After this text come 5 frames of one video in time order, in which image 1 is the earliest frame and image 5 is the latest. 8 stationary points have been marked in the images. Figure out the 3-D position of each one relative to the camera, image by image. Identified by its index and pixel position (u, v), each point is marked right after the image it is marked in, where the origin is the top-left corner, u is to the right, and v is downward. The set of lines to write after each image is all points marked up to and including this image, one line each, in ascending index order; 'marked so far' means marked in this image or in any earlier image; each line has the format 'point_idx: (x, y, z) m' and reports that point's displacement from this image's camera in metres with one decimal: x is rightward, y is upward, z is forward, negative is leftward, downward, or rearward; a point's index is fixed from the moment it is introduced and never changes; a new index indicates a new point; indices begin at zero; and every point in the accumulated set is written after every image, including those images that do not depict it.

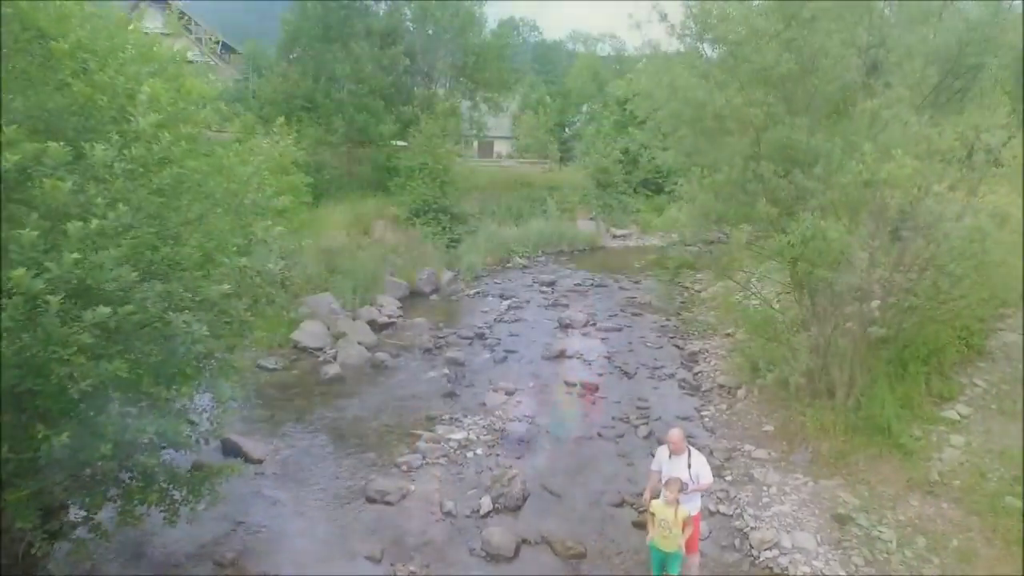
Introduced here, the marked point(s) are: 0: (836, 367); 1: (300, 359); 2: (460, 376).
0: (+4.6, -1.1, +10.4) m
1: (-4.5, -1.5, +15.3) m
2: (-1.0, -1.7, +14.3) m
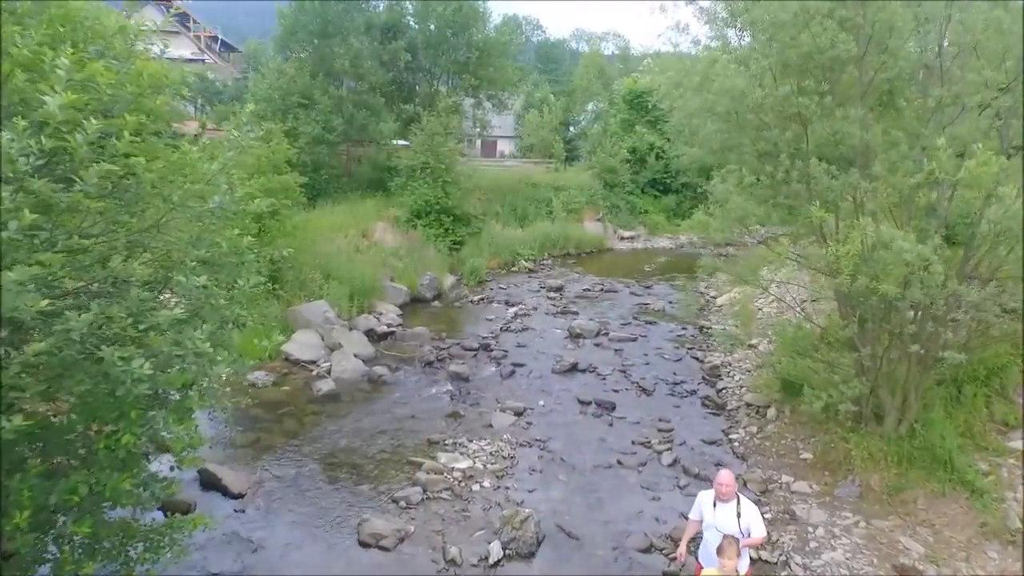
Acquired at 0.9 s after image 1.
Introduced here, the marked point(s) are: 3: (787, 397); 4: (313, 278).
0: (+4.7, -1.3, +9.2) m
1: (-4.3, -1.7, +14.2) m
2: (-0.9, -1.9, +13.2) m
3: (+4.4, -1.7, +11.8) m
4: (-4.8, +0.3, +17.6) m
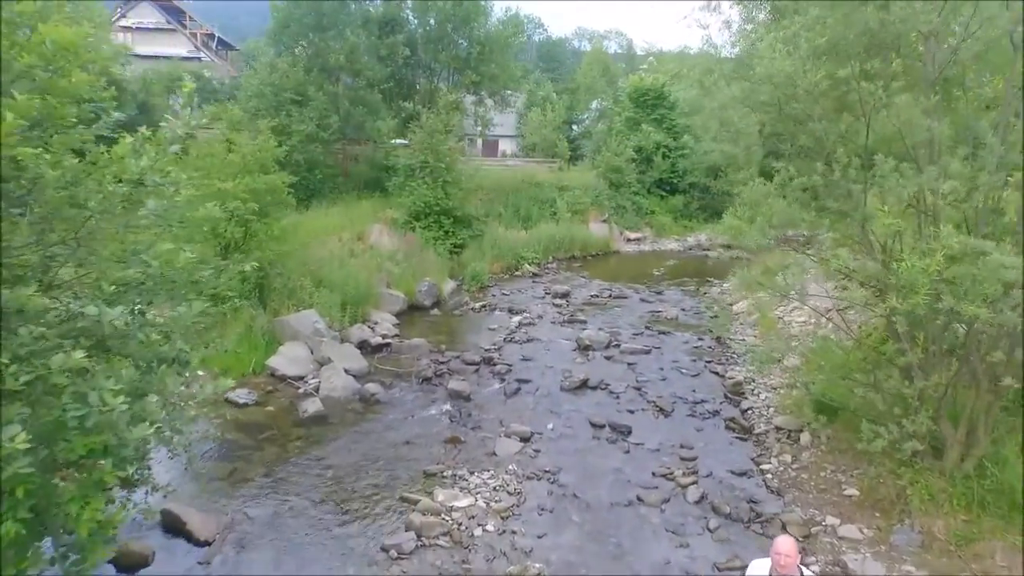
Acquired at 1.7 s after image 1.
0: (+4.8, -1.5, +8.0) m
1: (-4.2, -1.9, +13.0) m
2: (-0.8, -2.1, +12.0) m
3: (+4.5, -1.9, +10.6) m
4: (-4.8, +0.1, +16.4) m
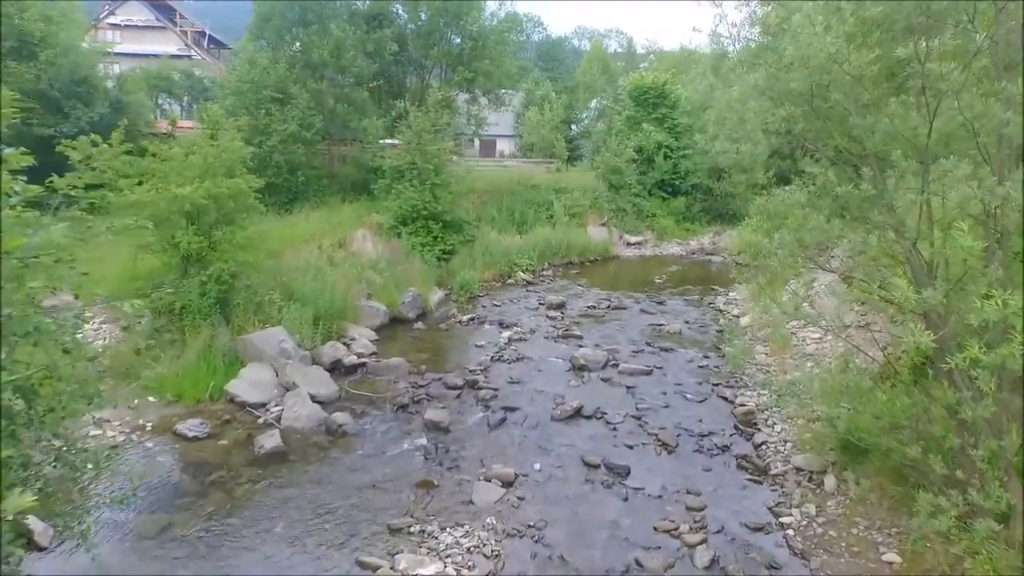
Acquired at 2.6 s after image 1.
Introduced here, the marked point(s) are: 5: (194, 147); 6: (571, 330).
0: (+4.6, -1.8, +6.6) m
1: (-4.5, -2.2, +11.6) m
2: (-1.0, -2.4, +10.6) m
3: (+4.3, -2.2, +9.1) m
4: (-5.0, -0.2, +15.0) m
5: (-6.3, +2.8, +14.4) m
6: (+1.4, -1.0, +17.0) m
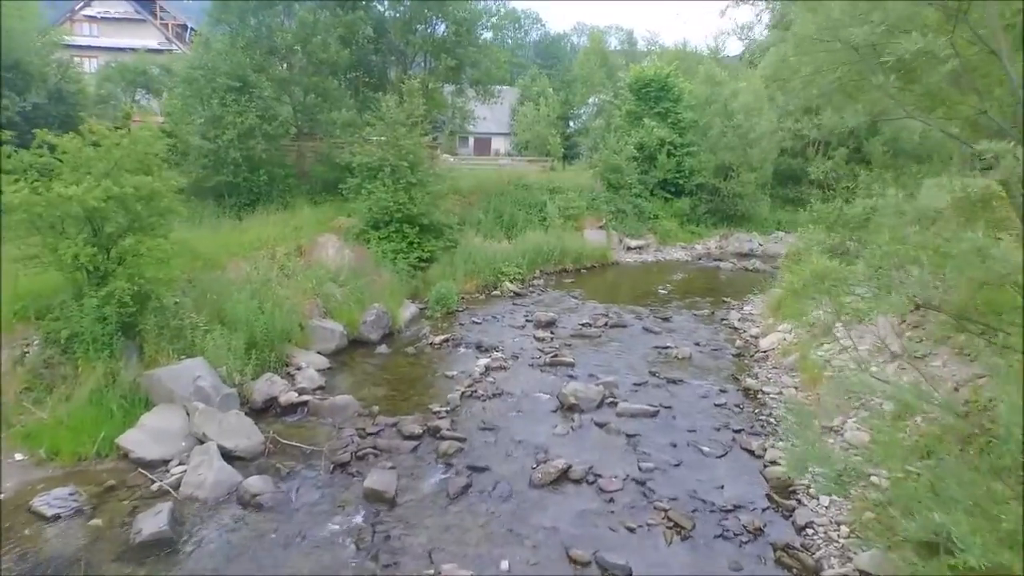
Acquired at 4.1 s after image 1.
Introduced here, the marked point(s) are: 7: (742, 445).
0: (+4.1, -2.1, +4.0) m
1: (-4.9, -2.5, +9.0) m
2: (-1.5, -2.7, +7.9) m
3: (+3.9, -2.5, +6.5) m
4: (-5.4, -0.6, +12.4) m
5: (-6.7, +2.5, +11.8) m
6: (+1.0, -1.3, +14.3) m
7: (+3.2, -2.2, +10.2) m
